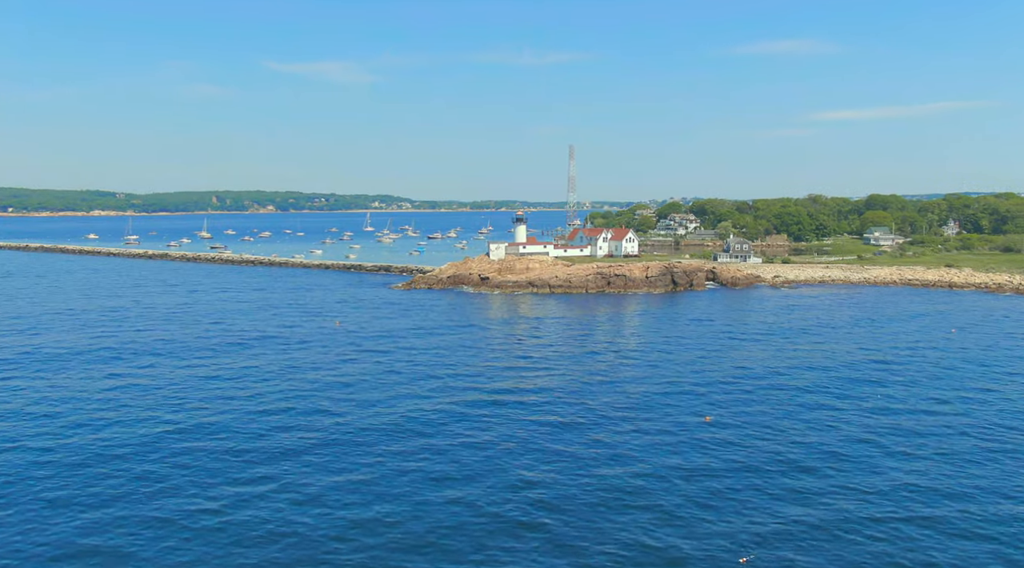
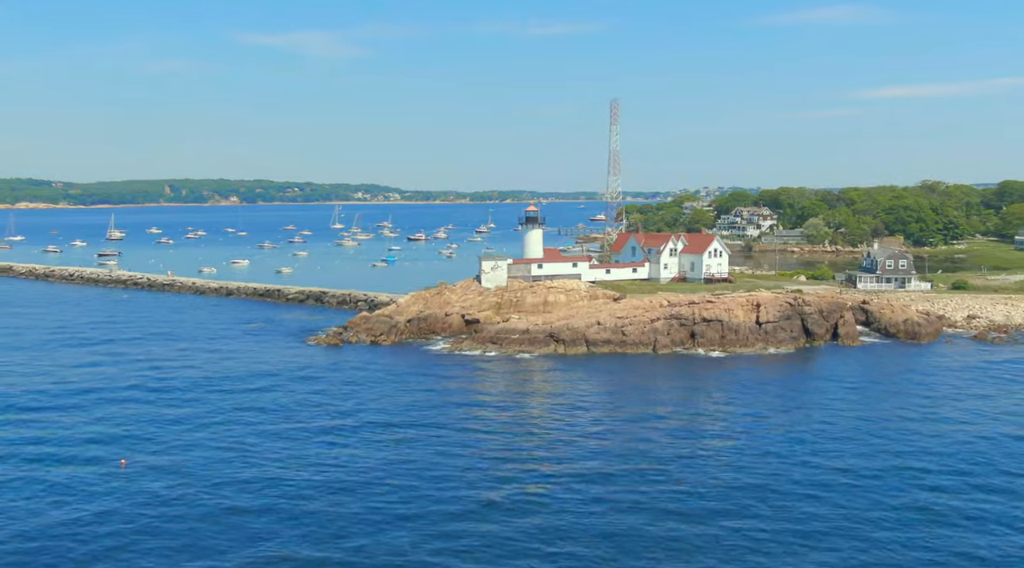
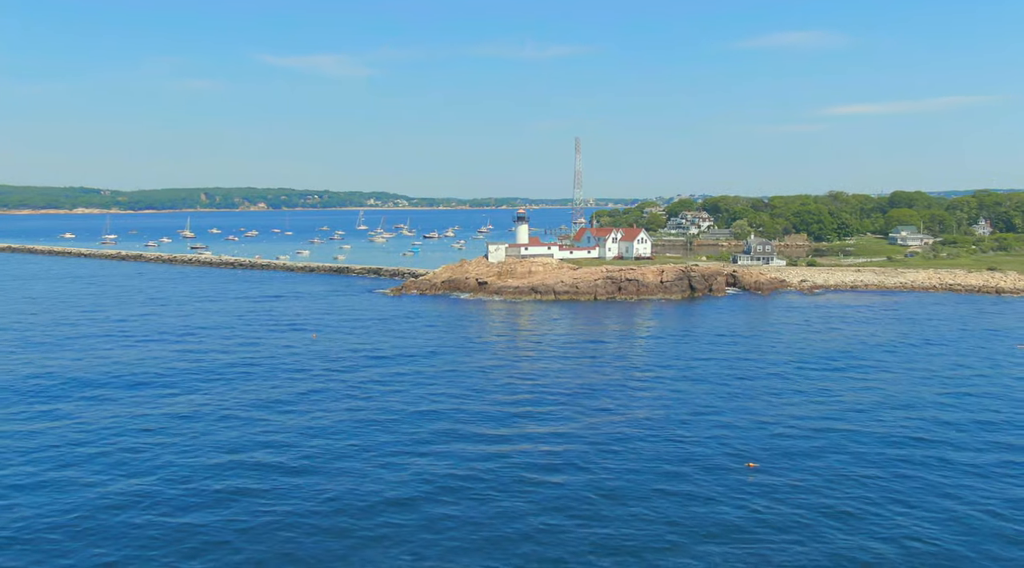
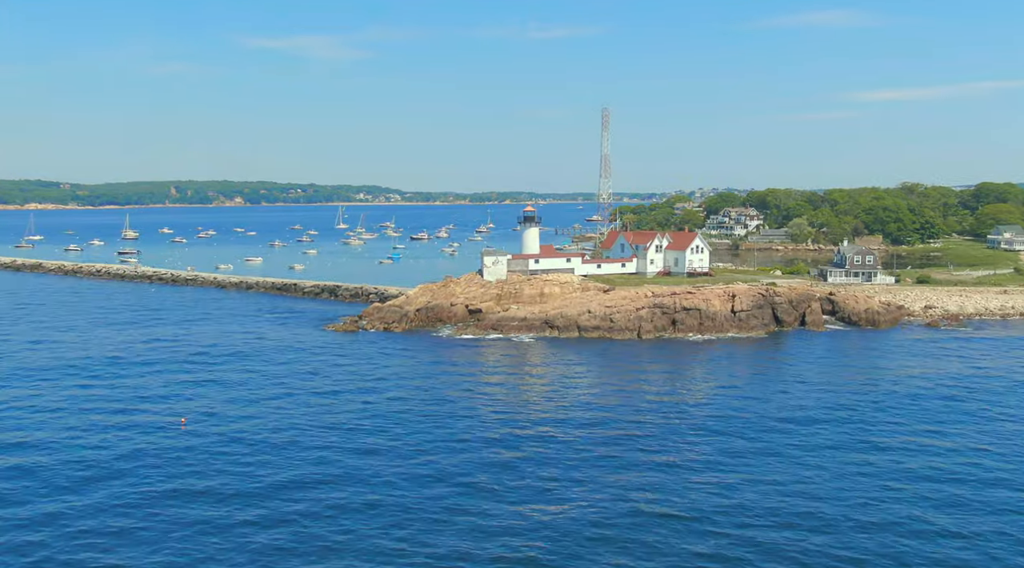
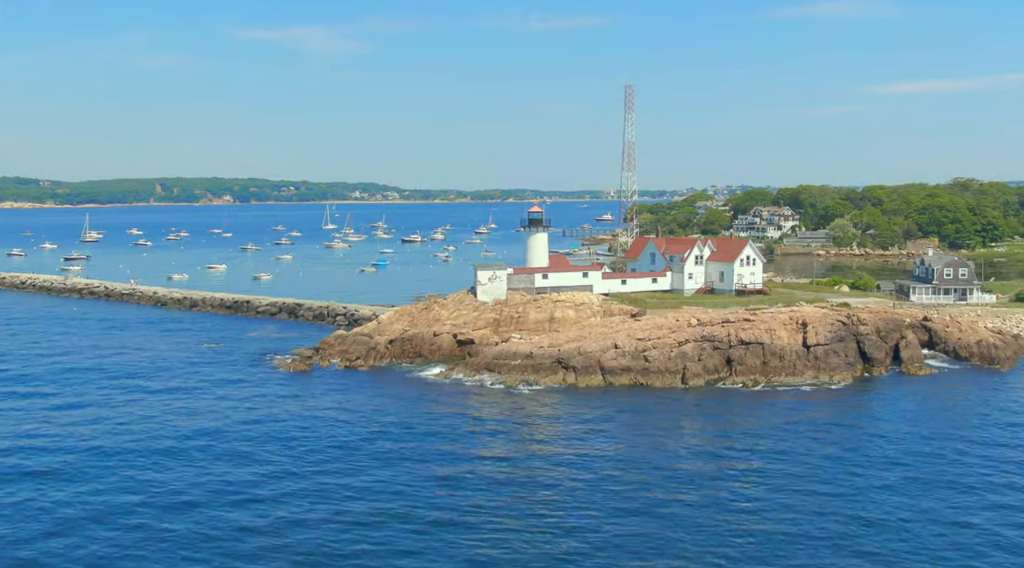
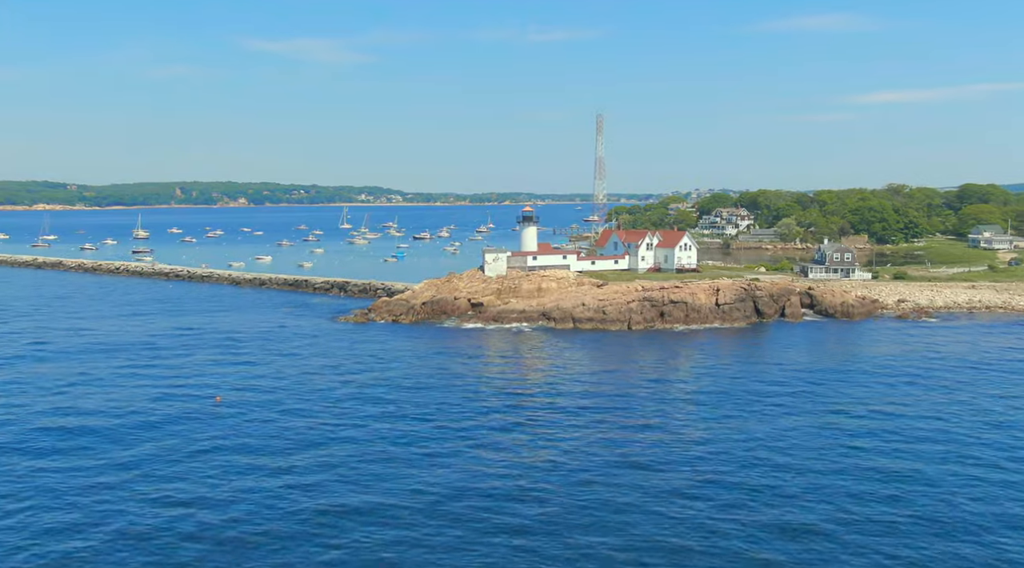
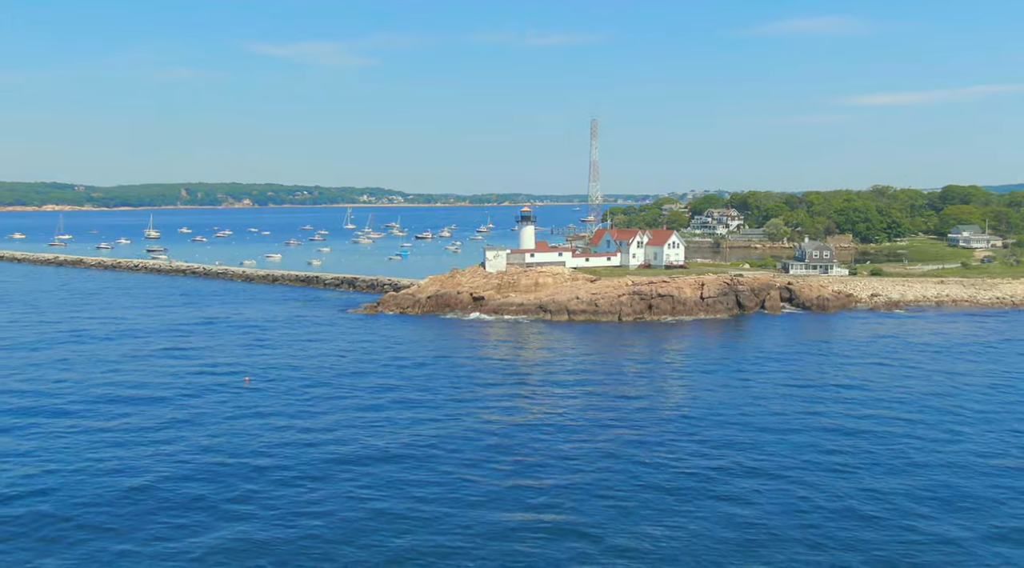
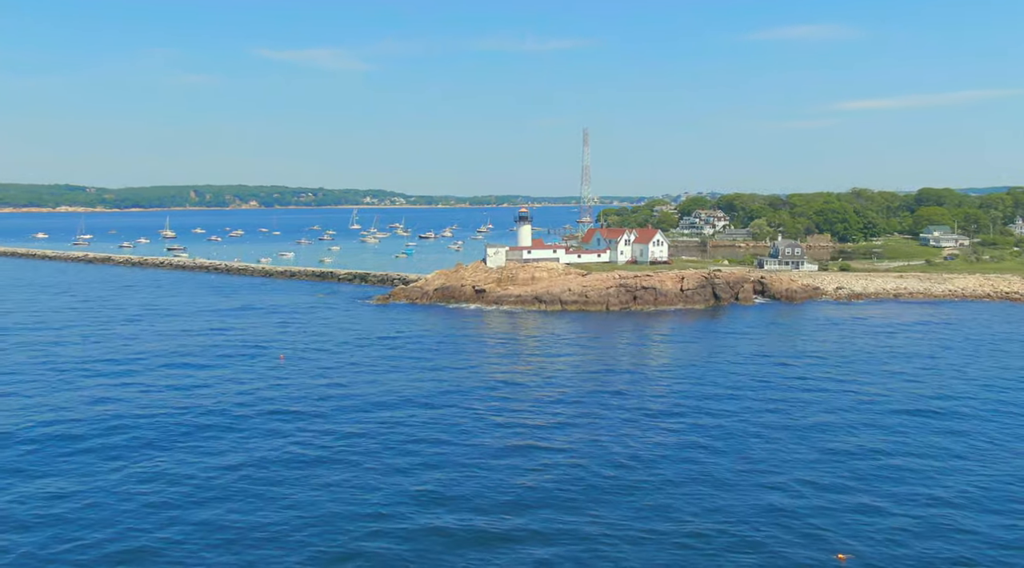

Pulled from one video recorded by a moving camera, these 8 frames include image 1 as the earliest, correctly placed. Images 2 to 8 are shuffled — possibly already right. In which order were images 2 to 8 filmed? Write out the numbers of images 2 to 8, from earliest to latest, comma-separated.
3, 8, 7, 6, 4, 2, 5
